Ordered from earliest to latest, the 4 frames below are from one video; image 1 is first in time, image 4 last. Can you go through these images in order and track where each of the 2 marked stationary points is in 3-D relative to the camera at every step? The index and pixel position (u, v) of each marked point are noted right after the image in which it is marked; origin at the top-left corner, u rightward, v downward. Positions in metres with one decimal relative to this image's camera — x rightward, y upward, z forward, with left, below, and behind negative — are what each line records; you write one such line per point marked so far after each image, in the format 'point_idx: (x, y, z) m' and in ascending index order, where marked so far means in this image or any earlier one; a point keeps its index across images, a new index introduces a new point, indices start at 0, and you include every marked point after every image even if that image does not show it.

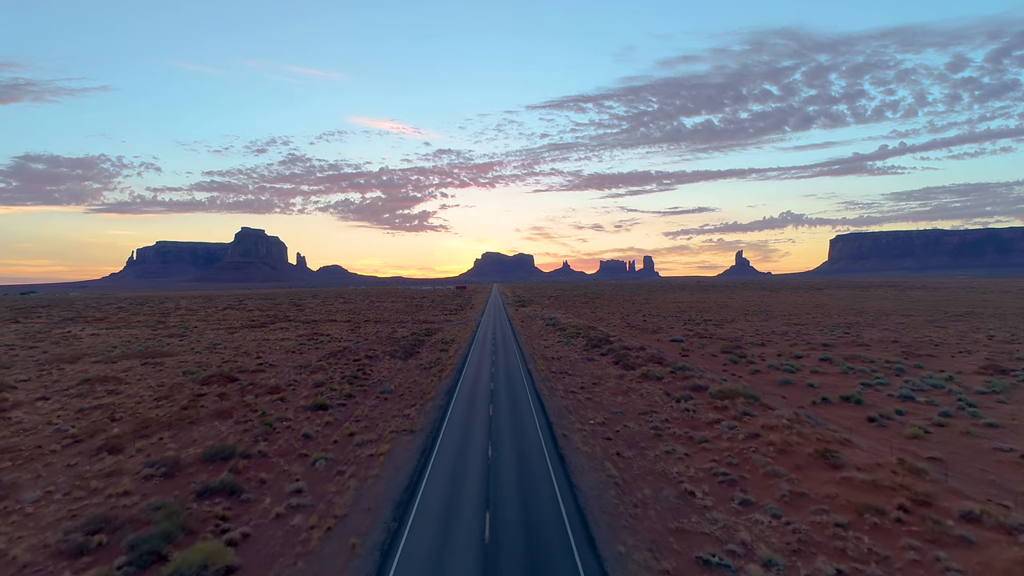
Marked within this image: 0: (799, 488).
0: (+10.3, -7.2, +16.3) m
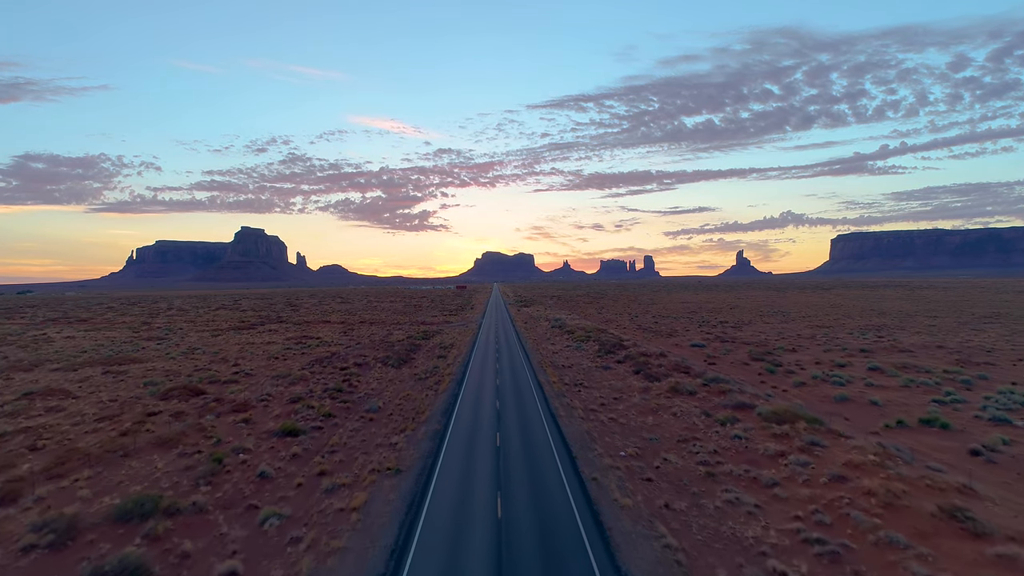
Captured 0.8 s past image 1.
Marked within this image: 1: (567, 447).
0: (+10.8, -7.2, +11.5) m
1: (+2.4, -6.9, +19.6) m
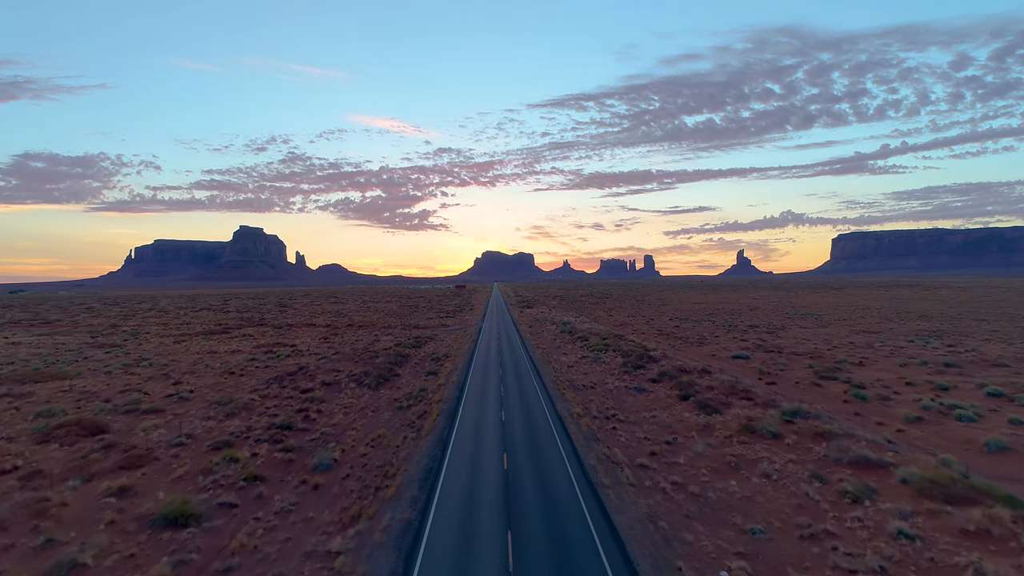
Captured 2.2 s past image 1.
0: (+11.4, -7.2, +3.2) m
1: (+2.9, -6.9, +11.3) m
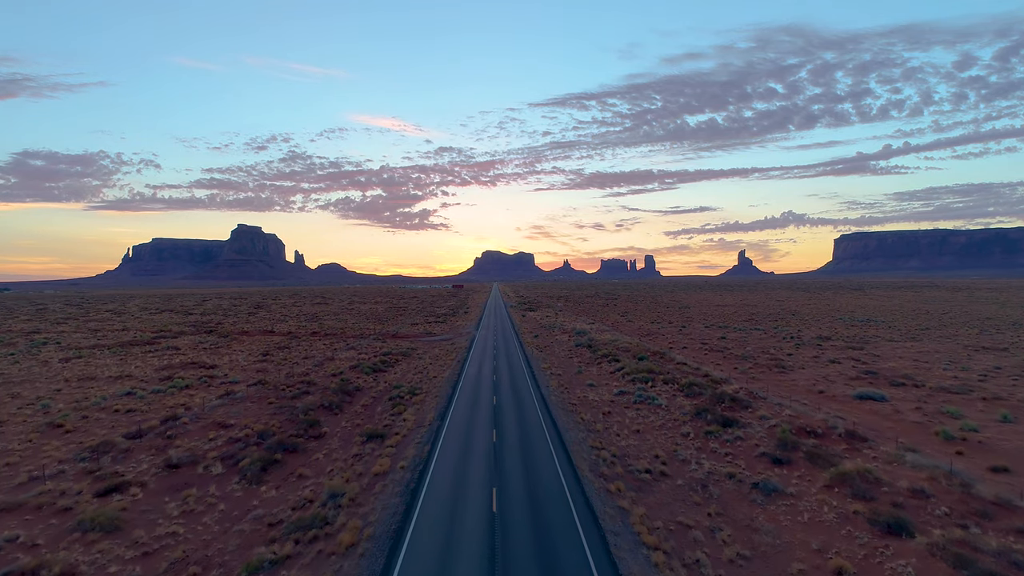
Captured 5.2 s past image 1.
0: (+11.5, -7.3, -11.9) m
1: (+3.0, -7.0, -3.7) m
